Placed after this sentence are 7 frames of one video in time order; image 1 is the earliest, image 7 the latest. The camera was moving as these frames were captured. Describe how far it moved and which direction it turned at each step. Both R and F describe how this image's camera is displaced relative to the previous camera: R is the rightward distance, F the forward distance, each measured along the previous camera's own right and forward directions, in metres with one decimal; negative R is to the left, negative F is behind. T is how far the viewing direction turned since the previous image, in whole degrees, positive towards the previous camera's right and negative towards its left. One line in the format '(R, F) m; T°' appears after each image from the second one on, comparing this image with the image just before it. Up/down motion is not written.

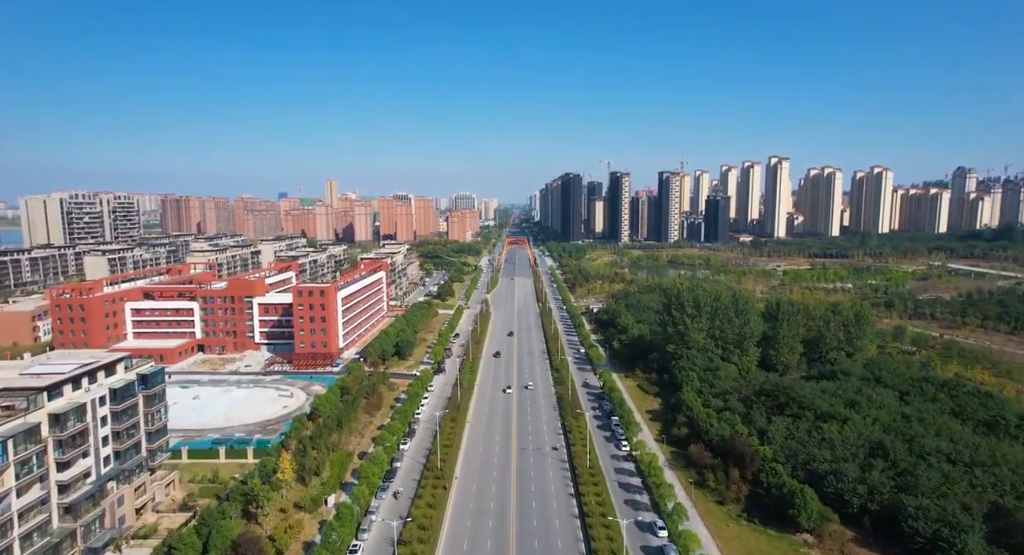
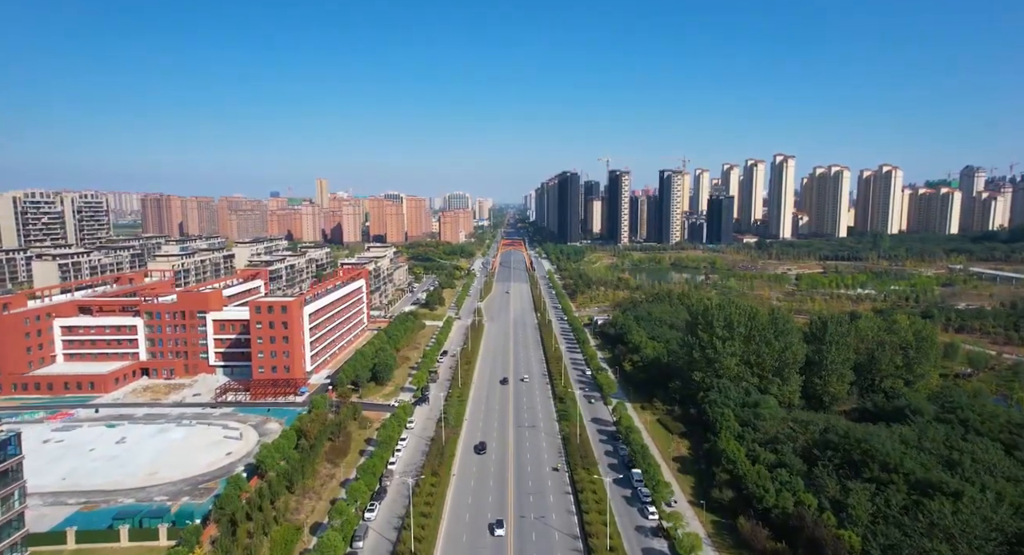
(0.0, +3.9) m; 0°
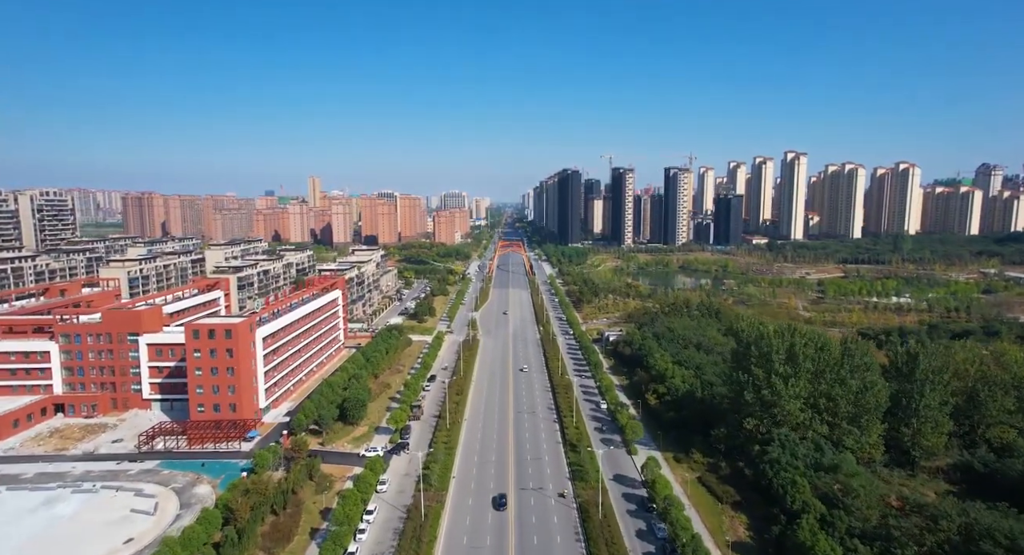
(-0.1, +4.6) m; 0°
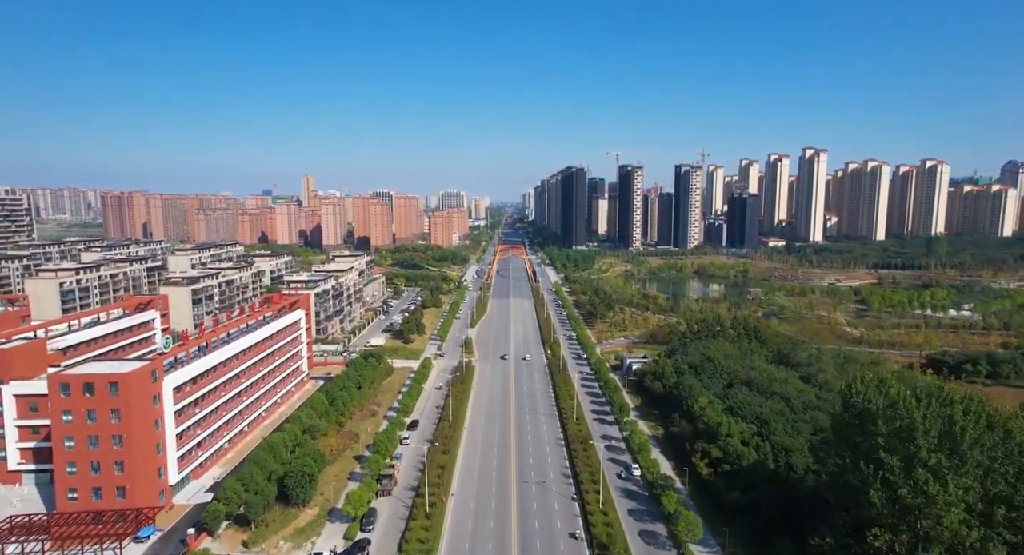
(-0.1, +5.5) m; 0°
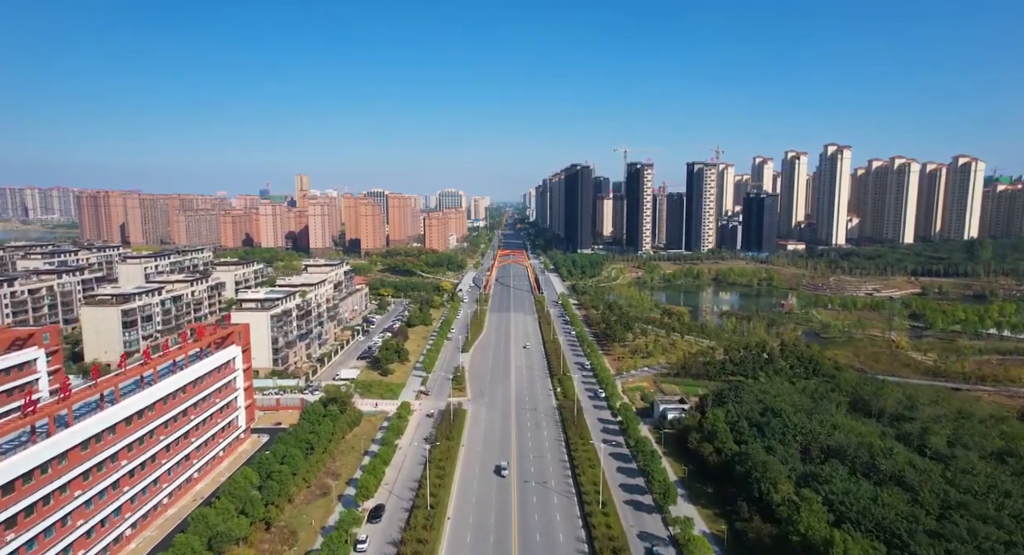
(0.0, +5.8) m; 0°
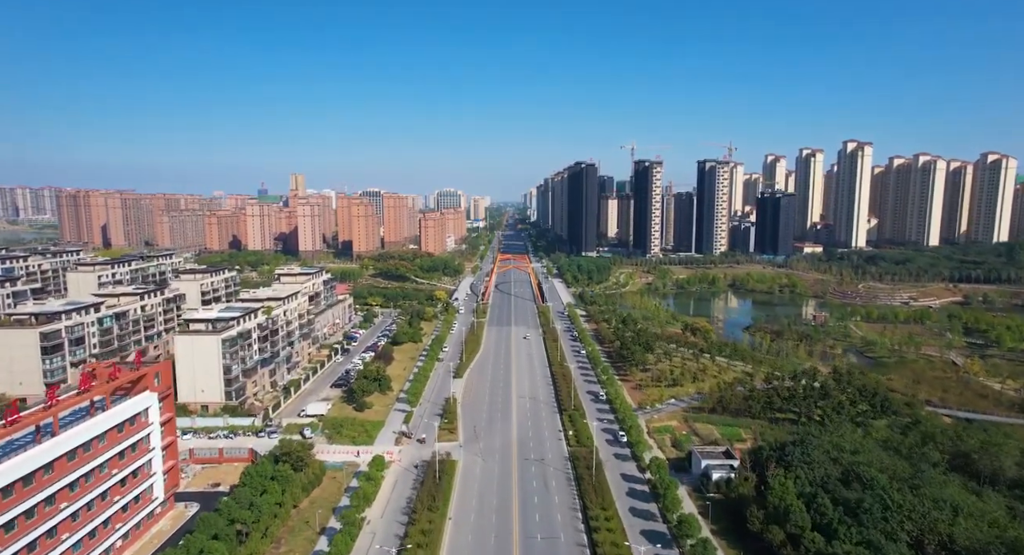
(0.0, +4.4) m; 0°
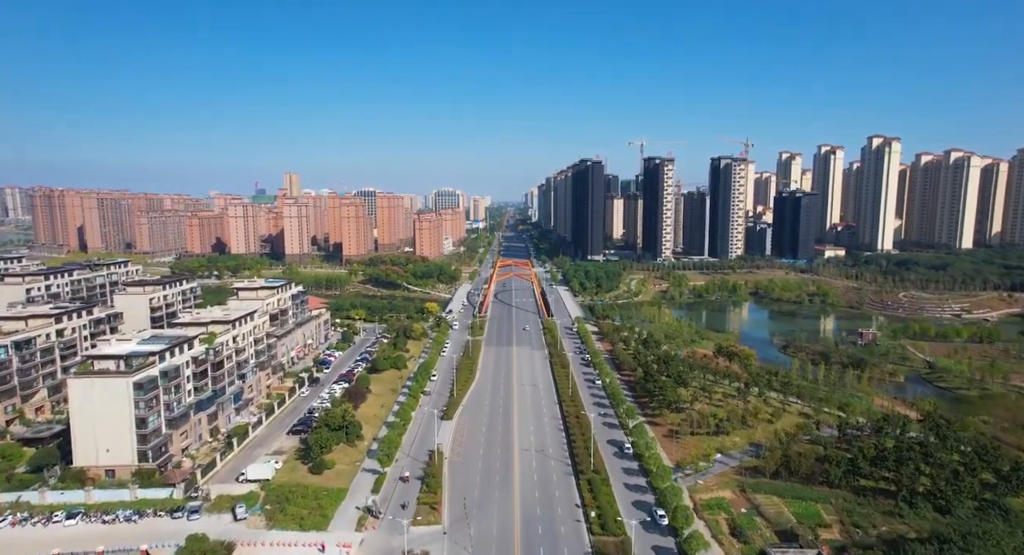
(0.0, +5.1) m; 0°
